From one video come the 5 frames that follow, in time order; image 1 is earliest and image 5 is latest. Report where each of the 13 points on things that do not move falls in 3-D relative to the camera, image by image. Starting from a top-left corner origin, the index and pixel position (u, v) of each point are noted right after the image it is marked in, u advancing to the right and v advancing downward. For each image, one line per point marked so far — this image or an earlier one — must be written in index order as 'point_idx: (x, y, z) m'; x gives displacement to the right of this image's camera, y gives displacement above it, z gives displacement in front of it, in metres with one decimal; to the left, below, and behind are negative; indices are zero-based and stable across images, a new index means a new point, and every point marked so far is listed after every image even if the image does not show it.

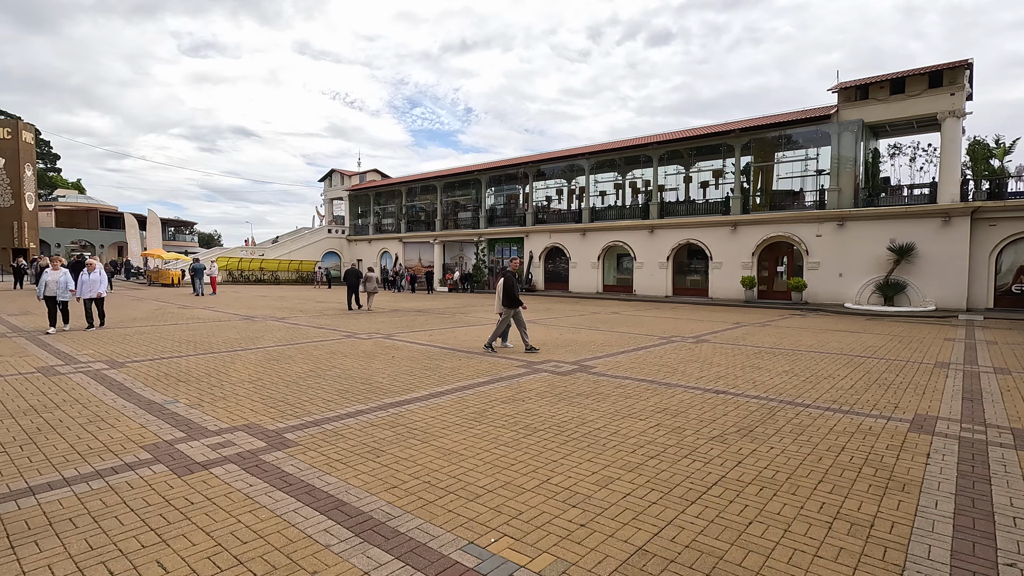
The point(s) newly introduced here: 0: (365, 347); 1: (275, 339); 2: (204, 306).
0: (-2.7, -1.1, +10.2) m
1: (-4.8, -1.0, +10.9) m
2: (-10.7, -0.6, +18.8) m
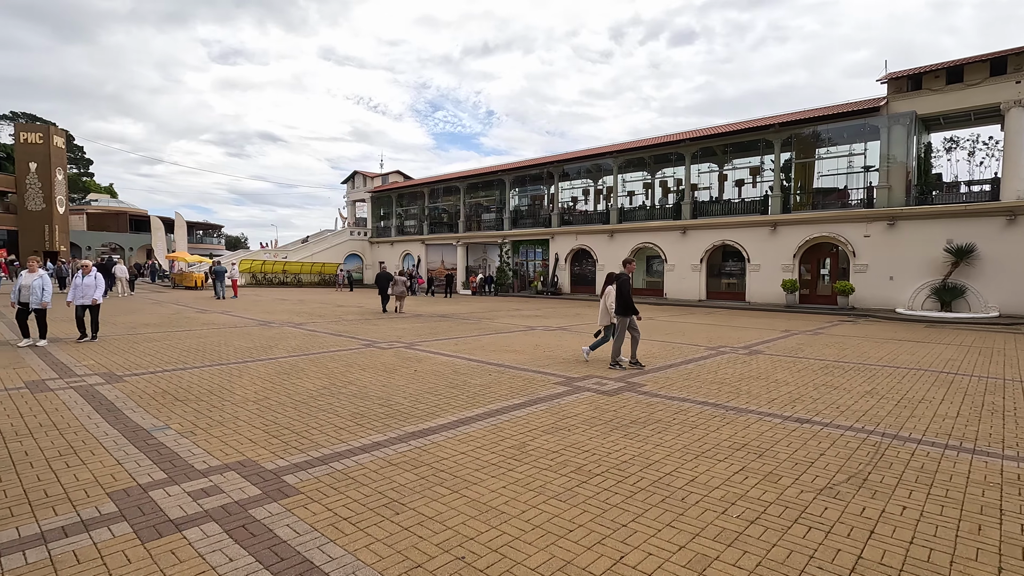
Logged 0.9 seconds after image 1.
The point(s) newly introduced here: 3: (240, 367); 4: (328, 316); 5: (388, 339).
0: (-2.1, -1.2, +9.3) m
1: (-4.2, -1.1, +10.1) m
2: (-9.8, -0.8, +18.2) m
3: (-4.2, -1.2, +8.2) m
4: (-5.7, -0.9, +16.9) m
5: (-2.7, -1.1, +11.5) m
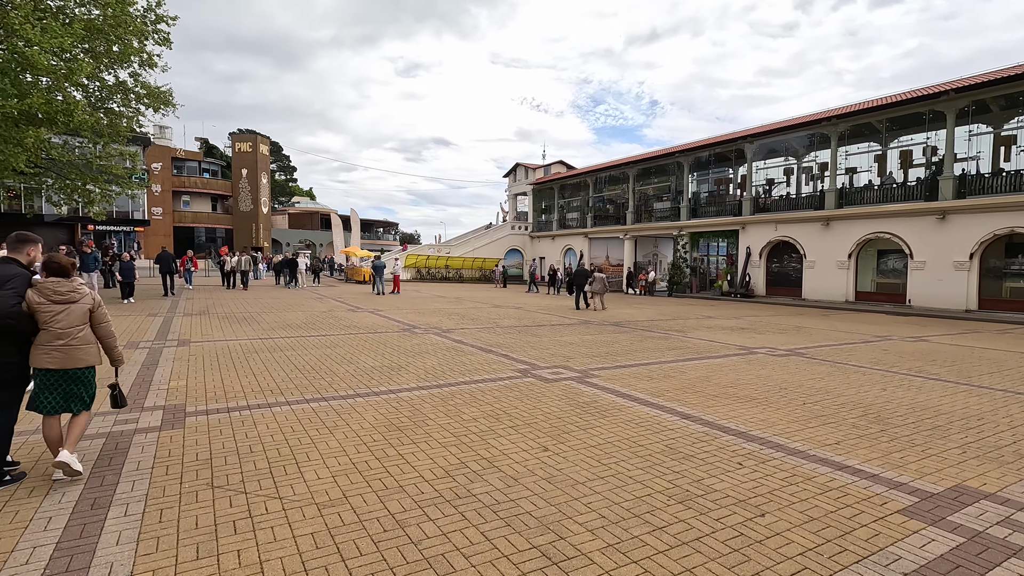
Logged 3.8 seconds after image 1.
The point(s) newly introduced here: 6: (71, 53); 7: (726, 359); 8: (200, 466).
0: (+0.5, -1.3, +6.1) m
1: (-1.3, -1.2, +7.5) m
2: (-4.3, -0.7, +16.8) m
3: (-1.8, -1.3, +5.7) m
4: (-0.8, -0.8, +14.4) m
5: (+0.6, -1.2, +8.4) m
6: (-14.0, +7.5, +17.2) m
7: (+3.6, -1.2, +9.1) m
8: (-2.4, -1.4, +4.1) m
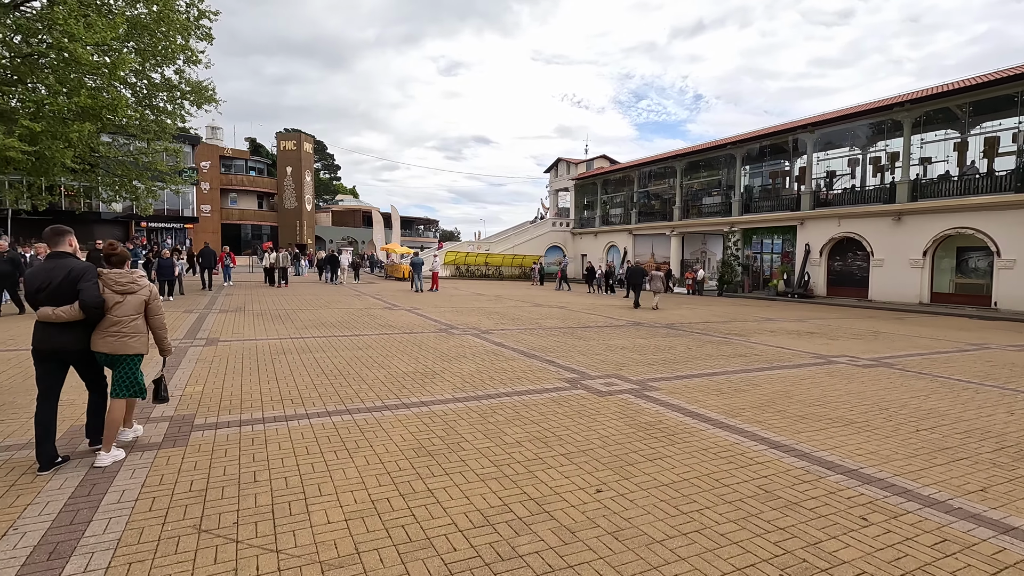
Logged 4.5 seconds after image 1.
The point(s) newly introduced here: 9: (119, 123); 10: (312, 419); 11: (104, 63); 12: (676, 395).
0: (+0.9, -1.3, +5.2) m
1: (-0.7, -1.2, +6.7) m
2: (-3.0, -0.6, +16.2) m
3: (-1.3, -1.3, +4.9) m
4: (+0.3, -0.8, +13.5) m
5: (+1.2, -1.2, +7.5) m
6: (-12.7, +7.6, +17.2) m
7: (+4.3, -1.2, +7.9) m
8: (-2.1, -1.3, +3.5) m
9: (-13.3, +5.6, +18.3) m
10: (-1.9, -1.2, +5.2) m
11: (-12.2, +6.7, +16.1) m
12: (+1.9, -1.2, +6.3) m
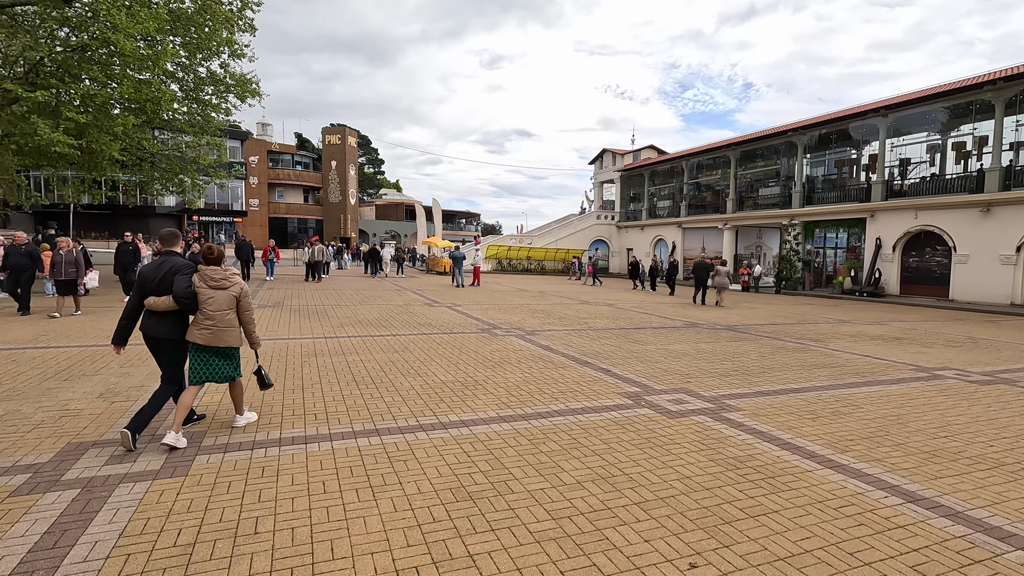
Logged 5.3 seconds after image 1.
0: (+1.4, -1.3, +4.3) m
1: (-0.1, -1.2, +5.9) m
2: (-1.7, -0.5, +15.5) m
3: (-0.9, -1.3, +4.2) m
4: (+1.4, -0.7, +12.6) m
5: (+1.8, -1.2, +6.5) m
6: (-11.2, +7.8, +17.2) m
7: (+4.9, -1.2, +6.7) m
8: (-1.7, -1.4, +2.7) m
9: (-11.7, +5.8, +18.3) m
10: (-1.5, -1.2, +4.5) m
11: (-10.8, +6.9, +16.0) m
12: (+2.5, -1.3, +5.3) m
